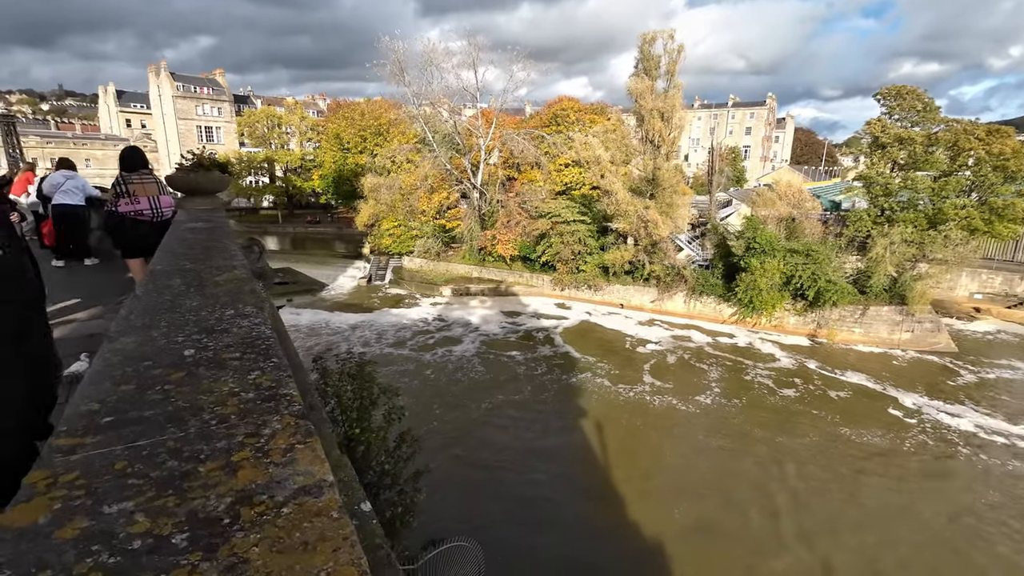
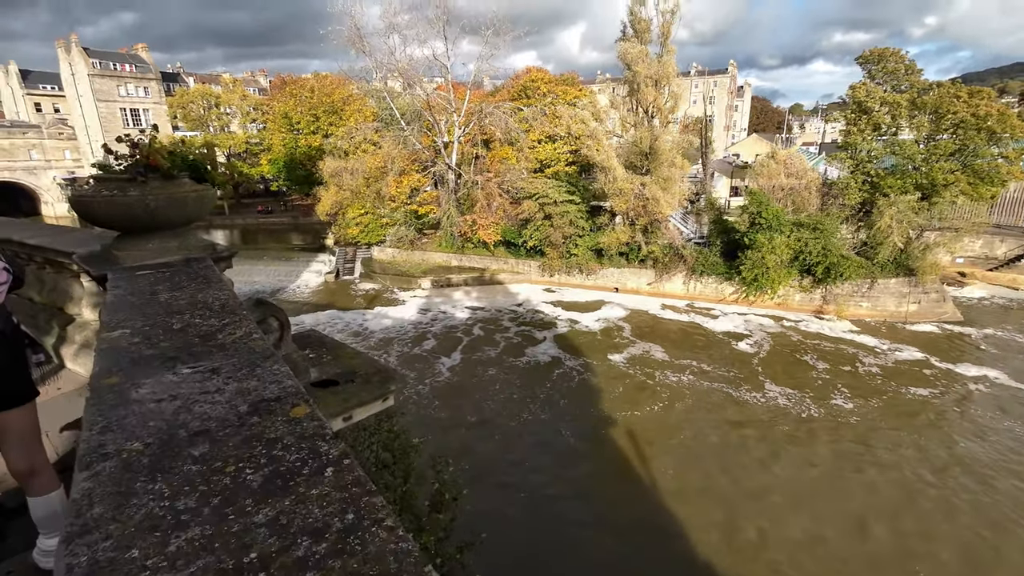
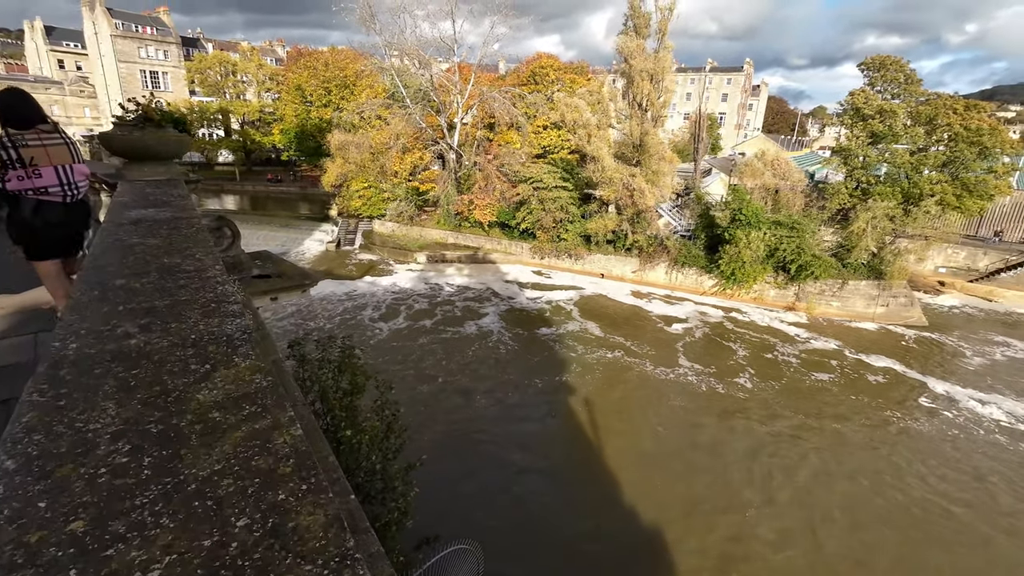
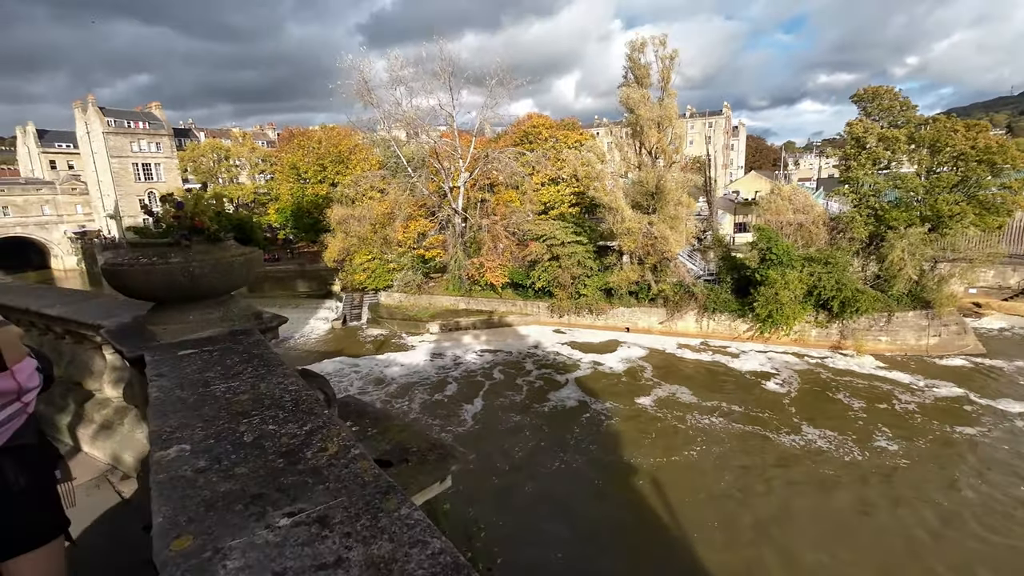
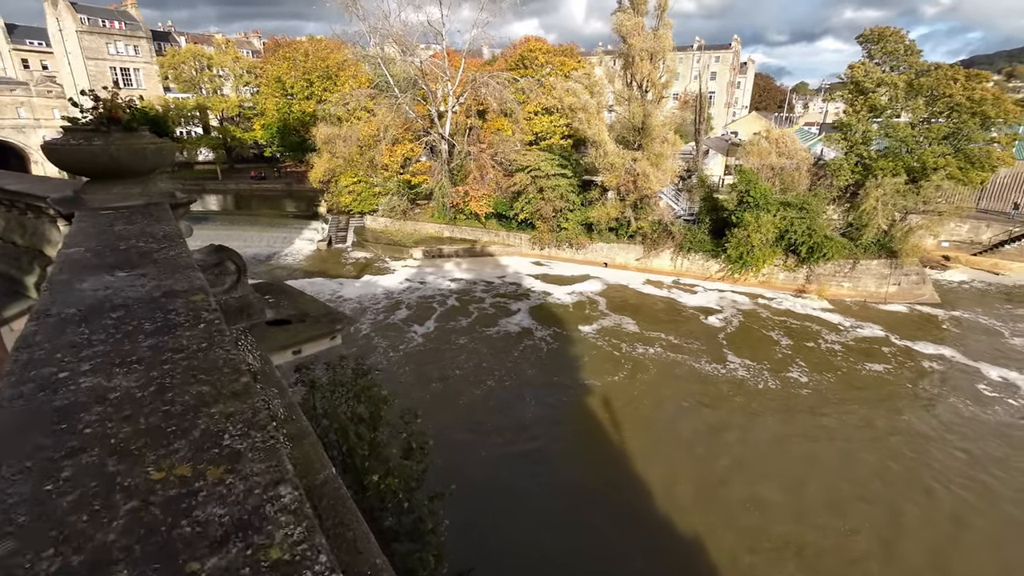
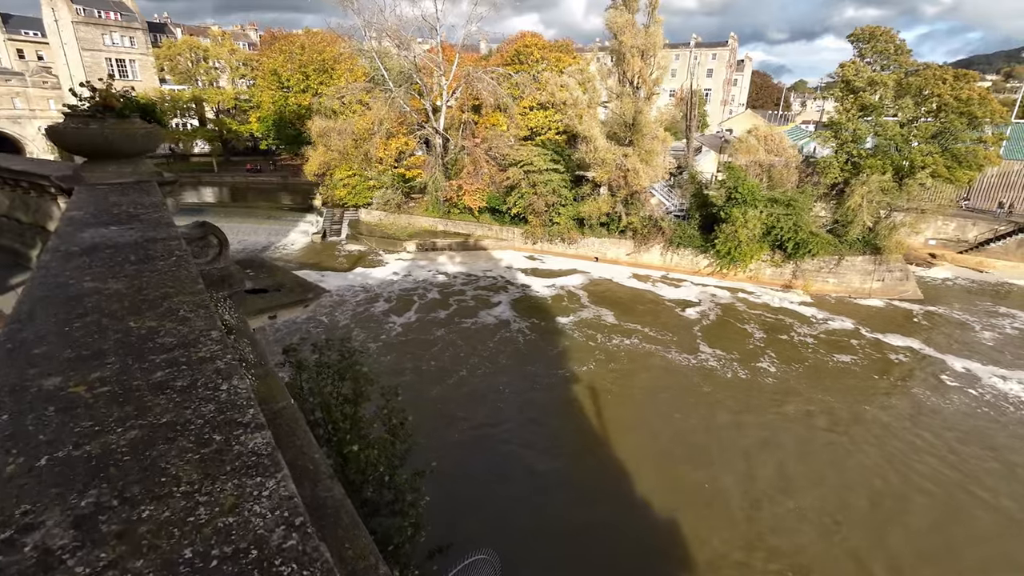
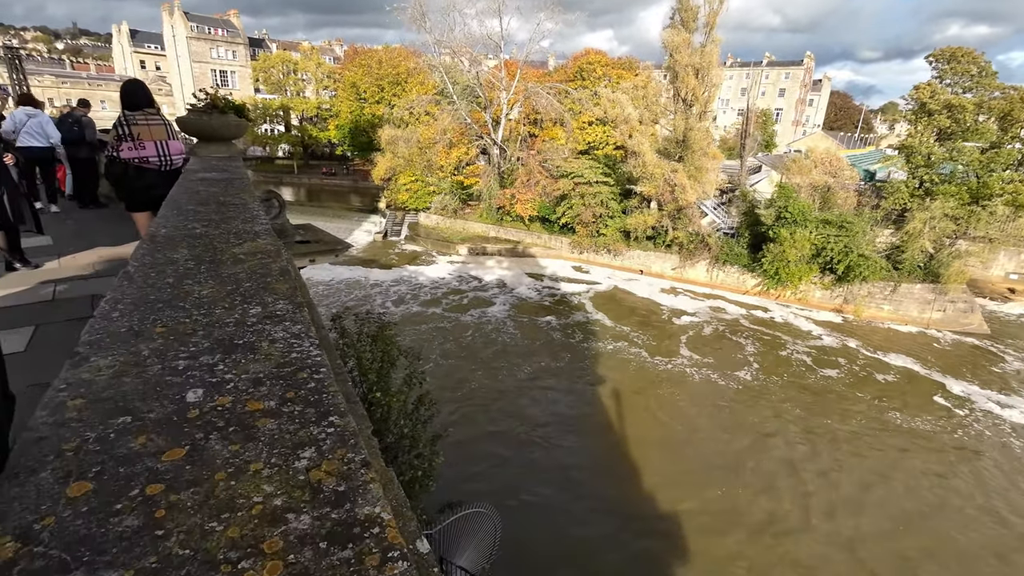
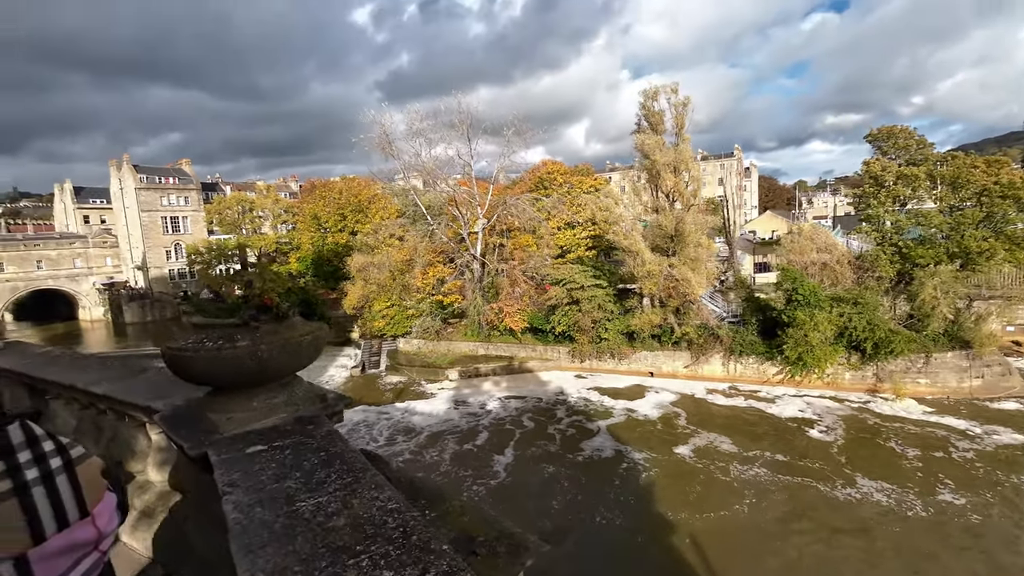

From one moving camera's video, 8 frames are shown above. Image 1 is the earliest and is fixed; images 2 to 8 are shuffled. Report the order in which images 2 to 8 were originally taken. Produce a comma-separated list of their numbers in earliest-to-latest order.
7, 3, 6, 5, 2, 4, 8
